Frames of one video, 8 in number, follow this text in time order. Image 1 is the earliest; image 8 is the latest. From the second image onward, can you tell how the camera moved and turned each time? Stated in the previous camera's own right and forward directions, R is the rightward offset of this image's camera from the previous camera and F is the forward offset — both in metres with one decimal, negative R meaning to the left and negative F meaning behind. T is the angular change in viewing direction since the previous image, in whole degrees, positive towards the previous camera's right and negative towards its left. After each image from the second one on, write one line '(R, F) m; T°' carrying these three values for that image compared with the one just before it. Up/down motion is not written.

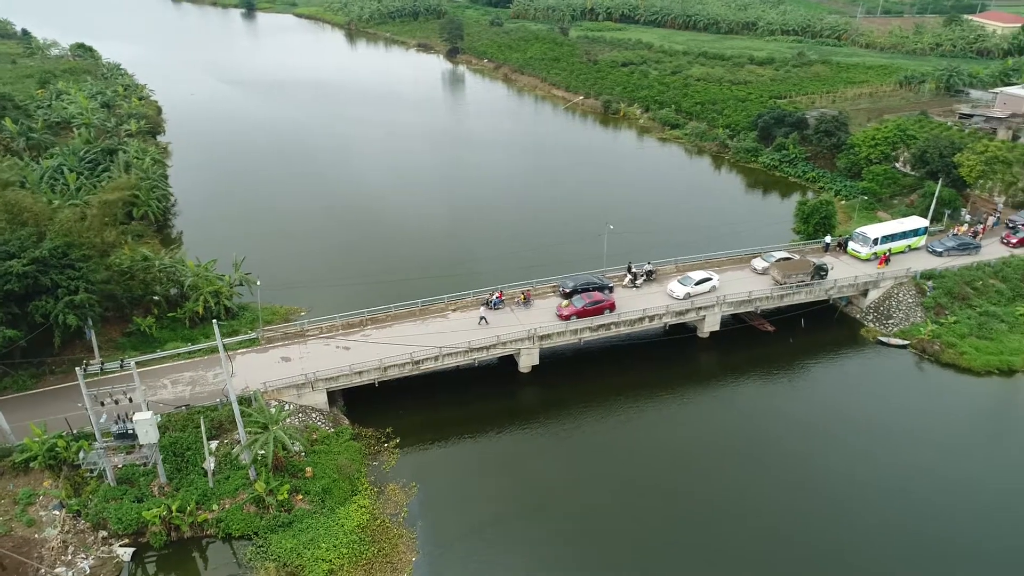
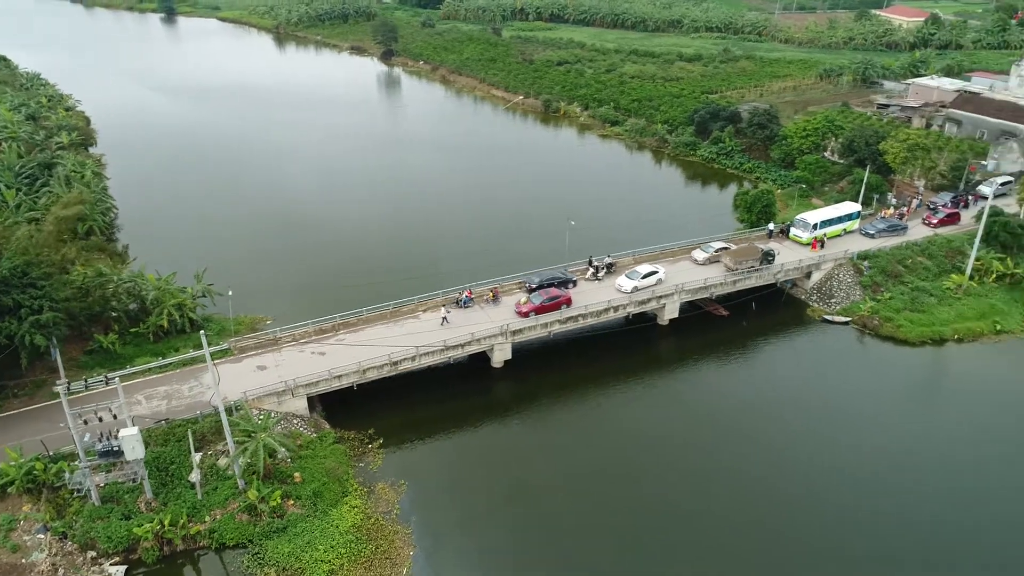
(-1.3, -0.7) m; +5°
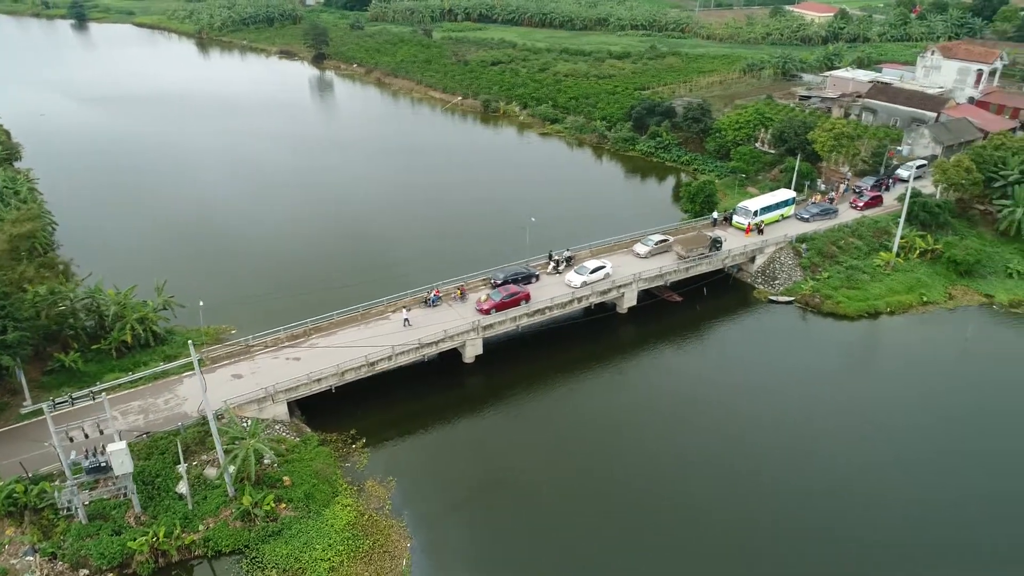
(-1.4, -0.8) m; +5°
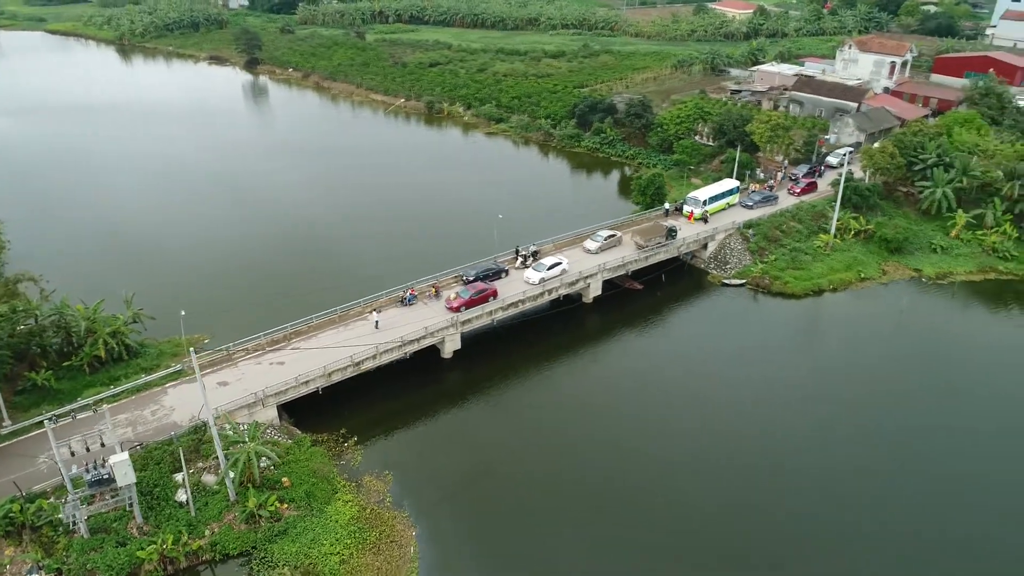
(-1.7, -1.0) m; +5°
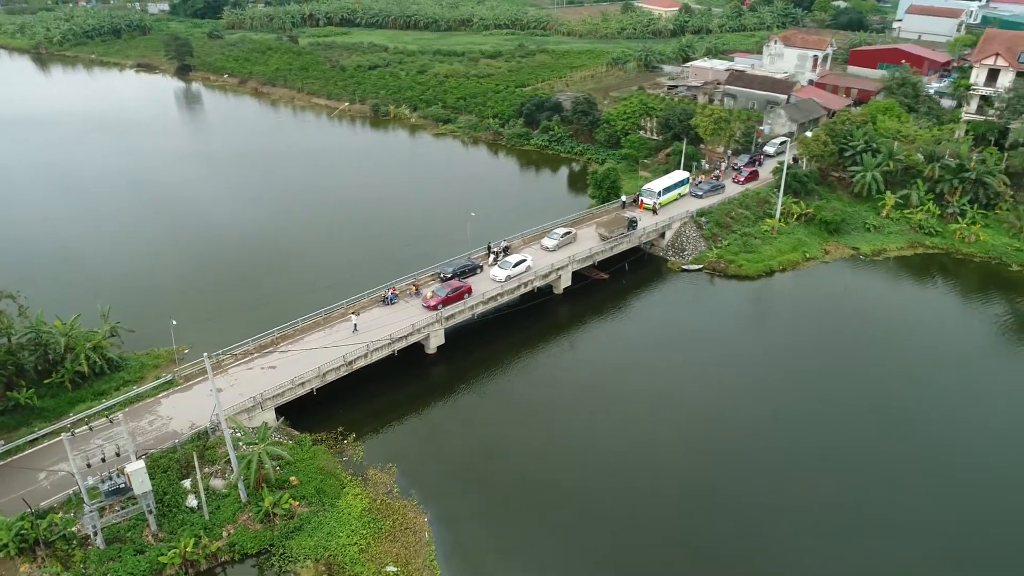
(-2.0, -1.1) m; +5°
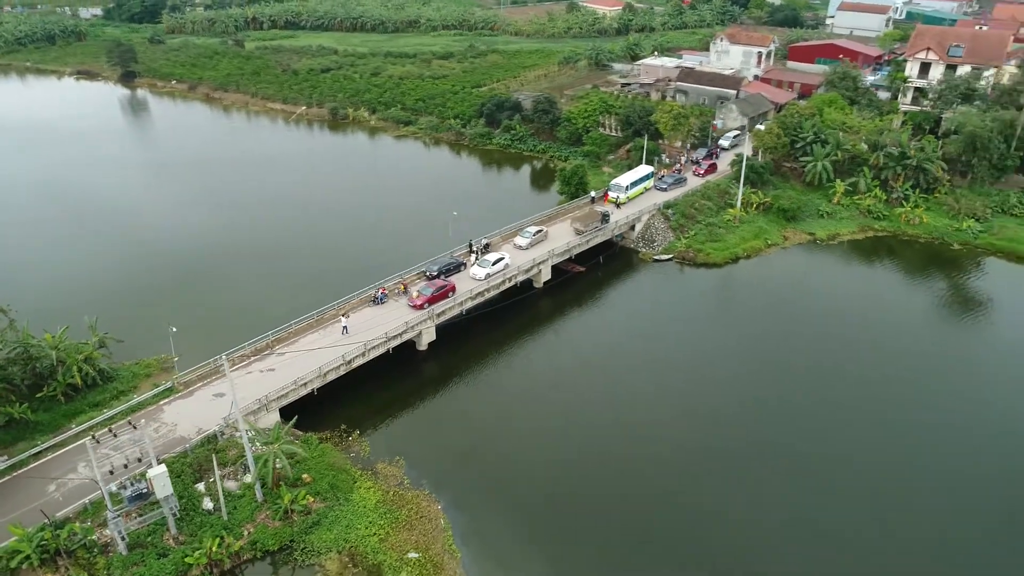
(-1.8, -1.0) m; +4°
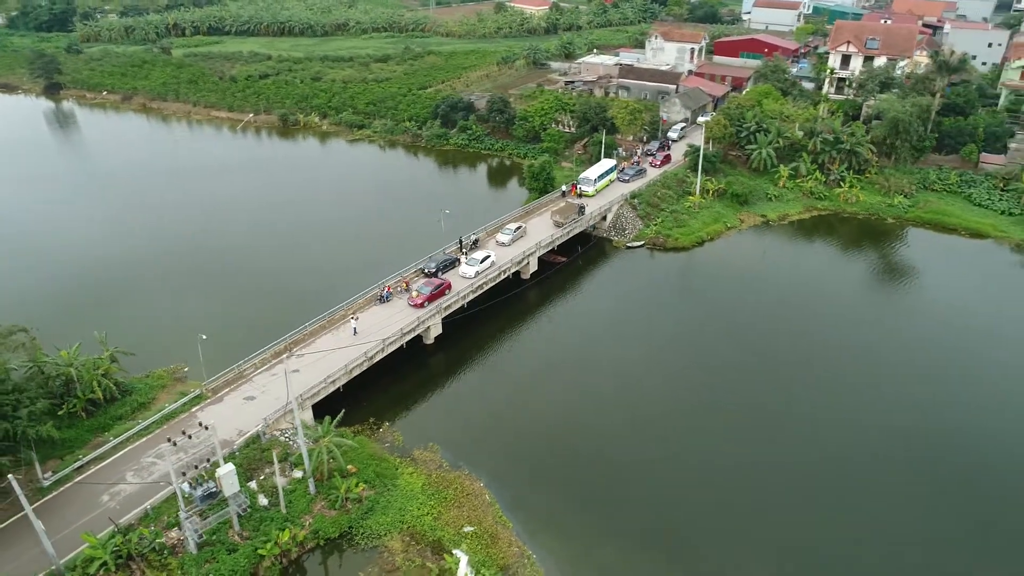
(-3.6, -1.6) m; +6°
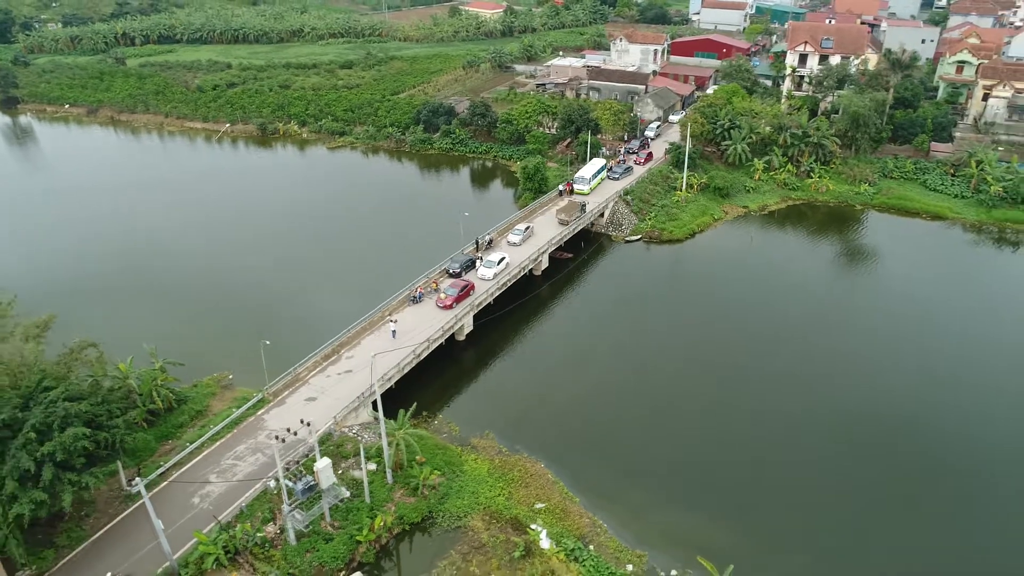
(-4.1, -1.8) m; +5°
